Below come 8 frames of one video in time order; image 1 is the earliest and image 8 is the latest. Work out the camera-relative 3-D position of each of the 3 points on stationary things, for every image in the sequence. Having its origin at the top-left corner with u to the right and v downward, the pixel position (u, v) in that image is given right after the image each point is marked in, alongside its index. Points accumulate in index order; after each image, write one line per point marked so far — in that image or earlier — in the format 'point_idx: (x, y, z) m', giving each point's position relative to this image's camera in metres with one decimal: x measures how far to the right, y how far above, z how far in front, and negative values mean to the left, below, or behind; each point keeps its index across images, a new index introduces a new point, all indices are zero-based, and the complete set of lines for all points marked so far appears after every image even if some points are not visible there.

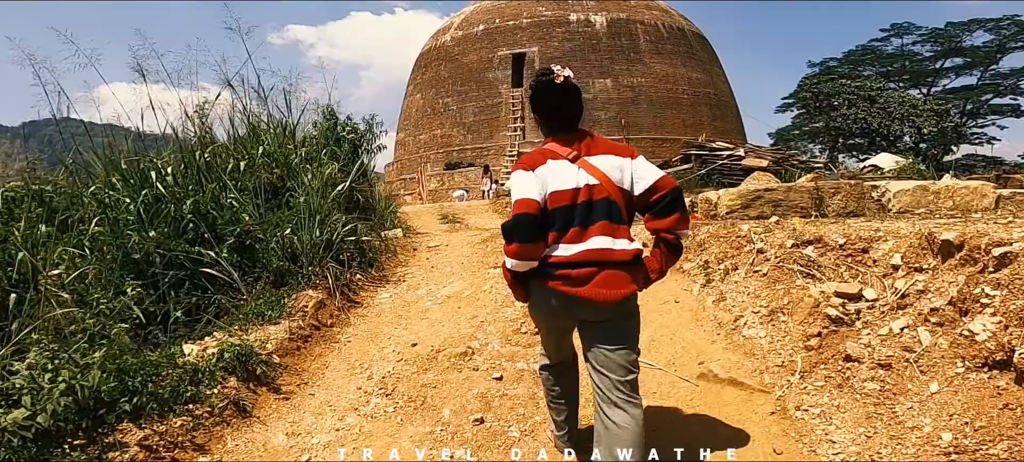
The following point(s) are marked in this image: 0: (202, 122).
0: (-2.4, +0.9, +6.0) m
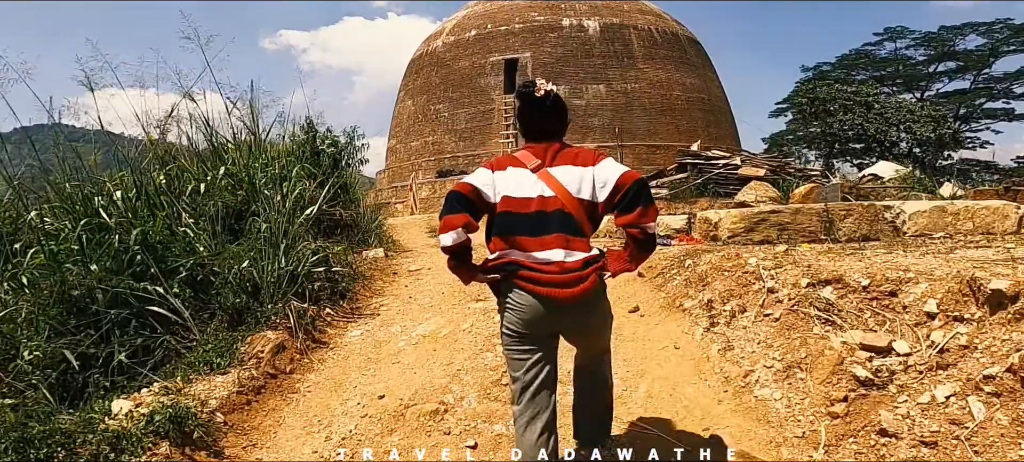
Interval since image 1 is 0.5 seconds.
0: (-2.6, +0.7, +5.6) m
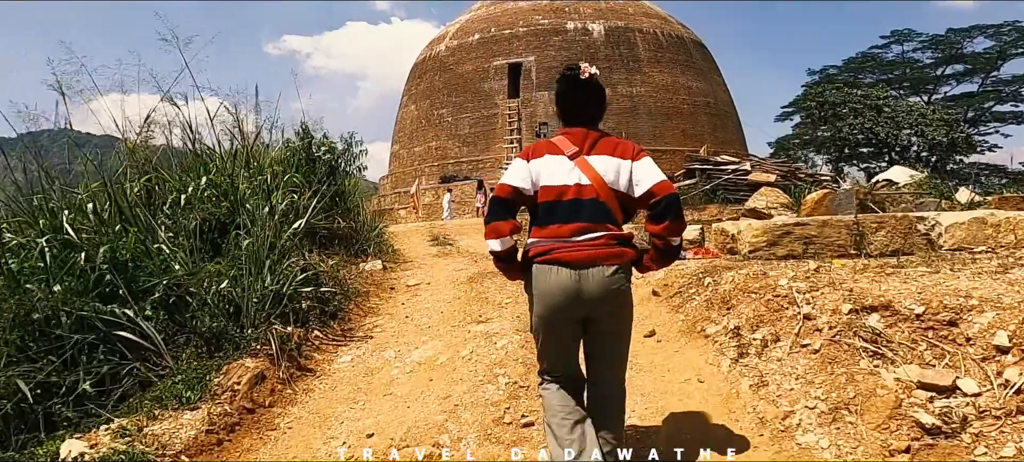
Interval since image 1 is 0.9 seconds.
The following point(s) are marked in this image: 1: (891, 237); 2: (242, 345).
0: (-2.5, +0.6, +5.2) m
1: (+2.3, 0.0, +4.7) m
2: (-1.4, -0.6, +4.0) m
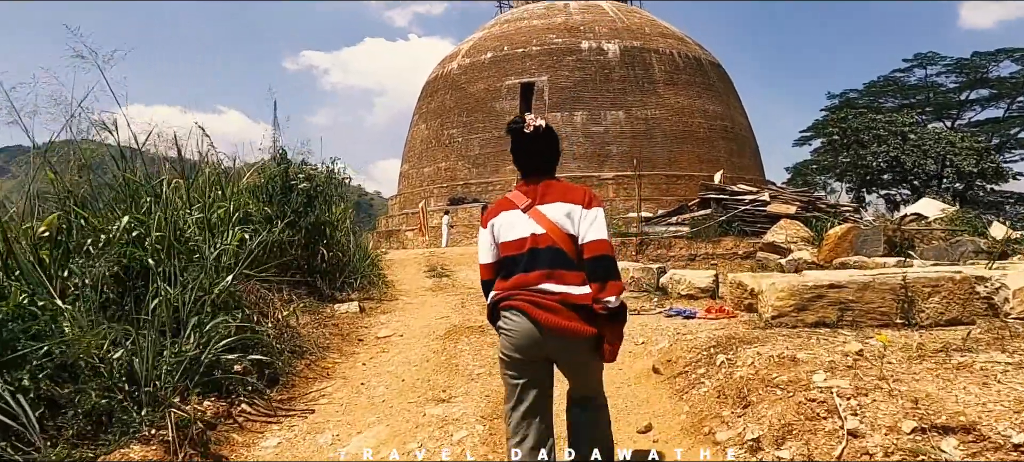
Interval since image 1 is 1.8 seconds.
0: (-2.7, +0.3, +4.4) m
1: (+2.2, -0.4, +3.9) m
2: (-1.6, -0.8, +3.3) m
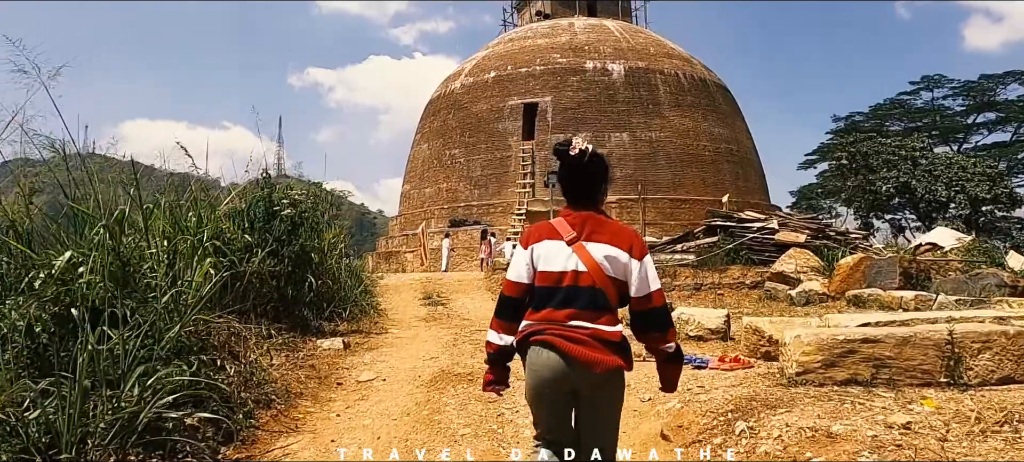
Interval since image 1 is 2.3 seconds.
0: (-2.7, +0.1, +4.0) m
1: (+2.2, -0.6, +3.4) m
2: (-1.6, -1.0, +2.8) m
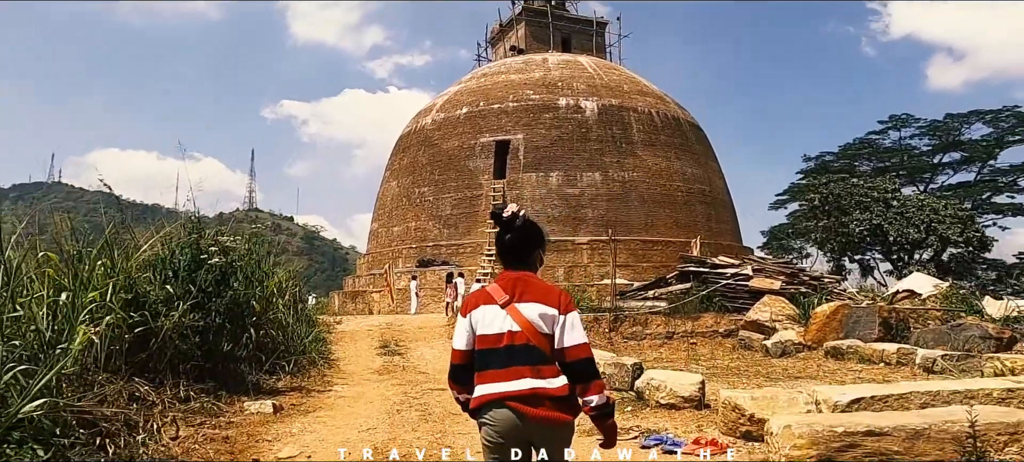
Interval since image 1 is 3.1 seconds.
0: (-3.0, -0.1, +3.3) m
1: (+1.9, -0.8, +2.8) m
2: (-1.9, -1.2, +2.1) m
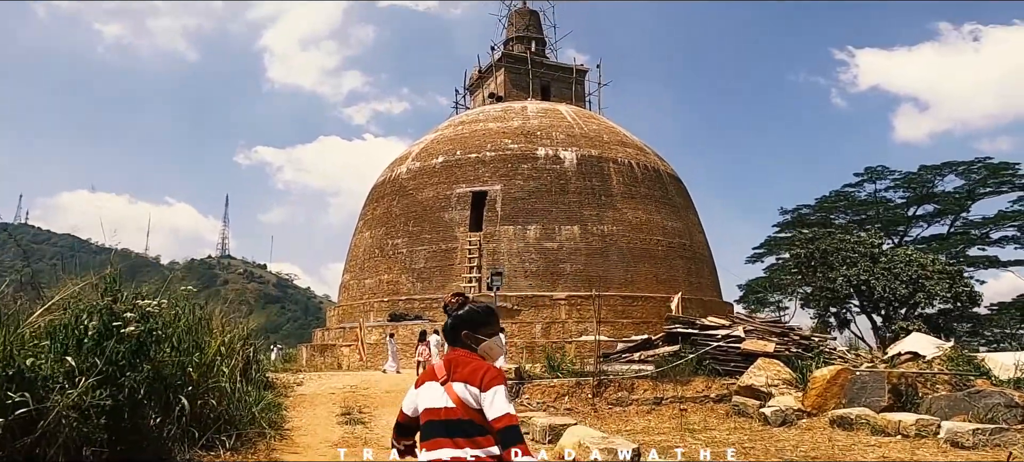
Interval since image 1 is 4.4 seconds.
0: (-3.0, -0.3, +2.3) m
1: (+1.9, -1.1, +1.9) m
2: (-1.9, -1.3, +1.0) m
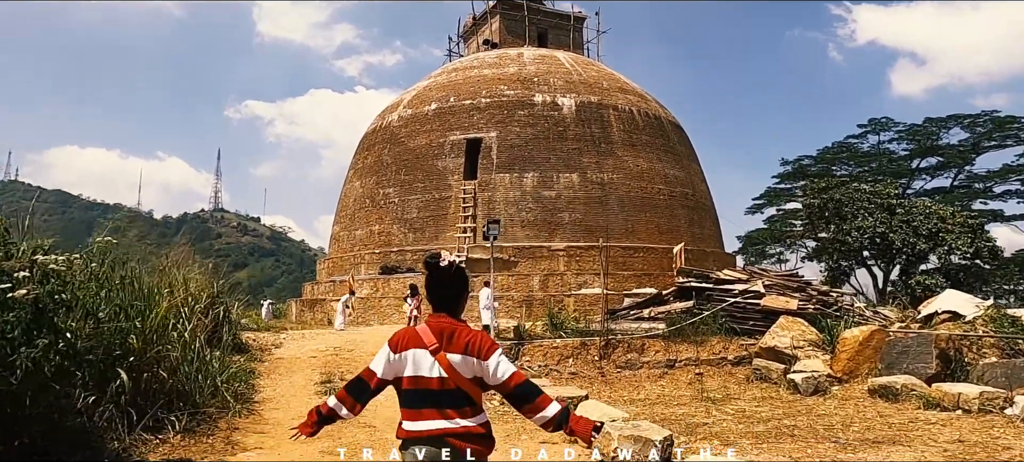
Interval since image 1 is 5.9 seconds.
0: (-3.0, -0.2, +1.1) m
1: (+1.9, -0.9, +0.8) m
2: (-1.8, -1.2, -0.1) m
